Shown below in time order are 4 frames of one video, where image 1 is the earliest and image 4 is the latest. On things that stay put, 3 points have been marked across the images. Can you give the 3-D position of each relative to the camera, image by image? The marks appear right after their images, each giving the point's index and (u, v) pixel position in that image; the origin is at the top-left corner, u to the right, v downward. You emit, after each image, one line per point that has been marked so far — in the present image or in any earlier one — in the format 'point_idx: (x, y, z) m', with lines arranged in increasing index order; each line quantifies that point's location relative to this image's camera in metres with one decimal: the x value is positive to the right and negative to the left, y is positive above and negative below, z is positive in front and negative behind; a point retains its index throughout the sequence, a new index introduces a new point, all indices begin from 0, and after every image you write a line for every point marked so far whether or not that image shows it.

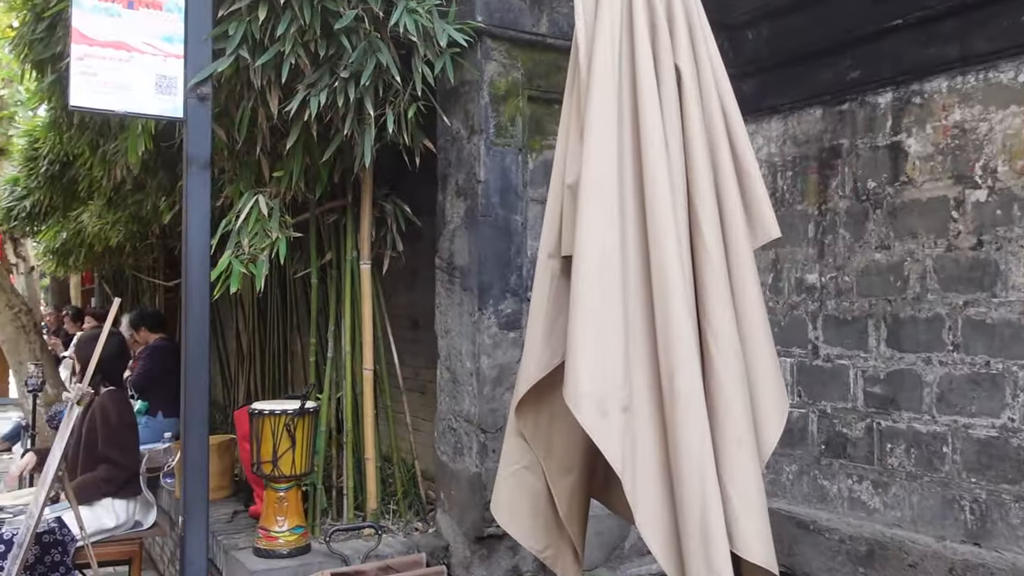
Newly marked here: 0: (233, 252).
0: (-1.0, +0.1, +3.3) m
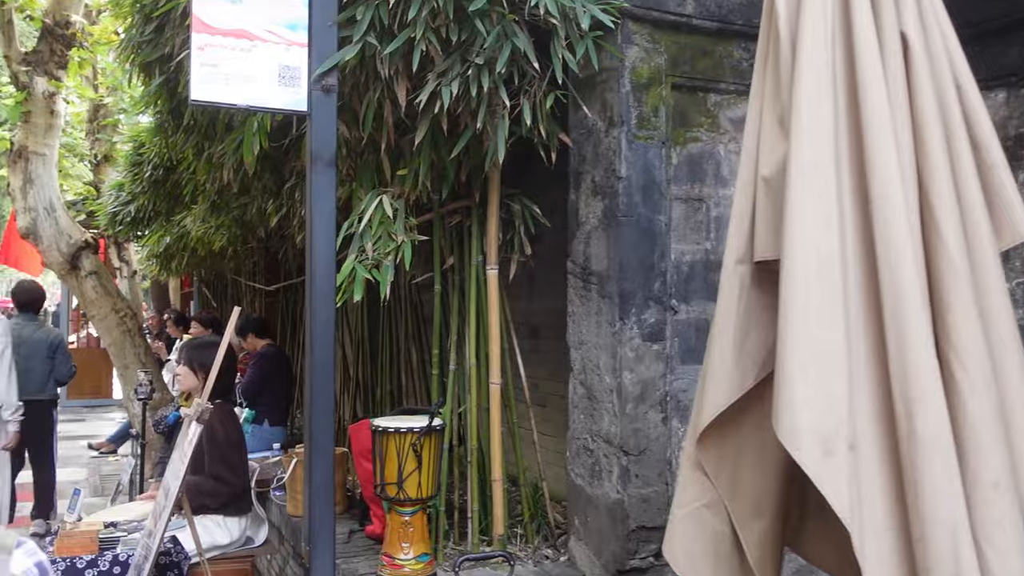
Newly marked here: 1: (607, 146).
0: (-0.5, +0.1, +3.1) m
1: (+0.3, +0.5, +3.2) m
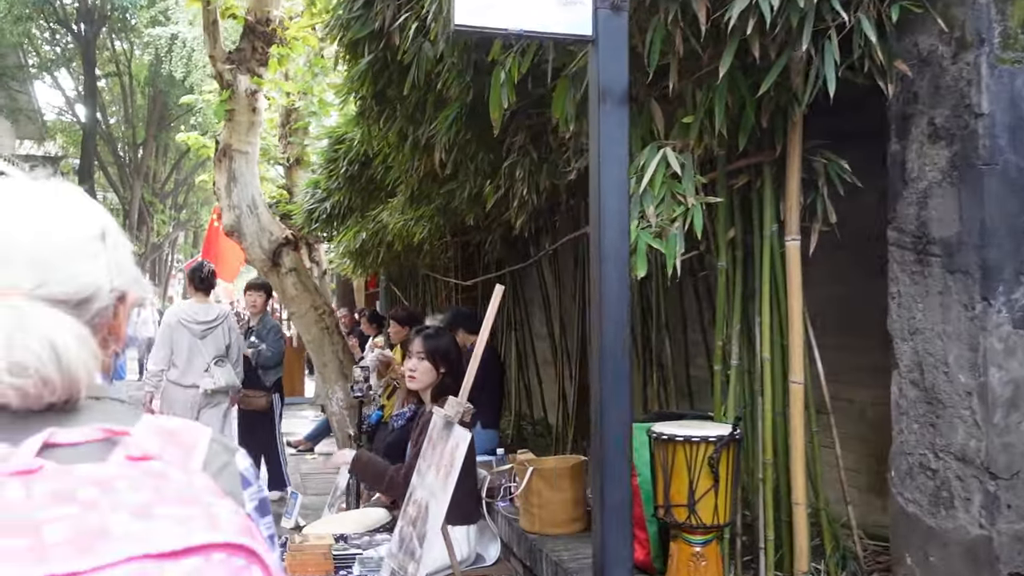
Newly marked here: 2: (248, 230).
0: (+0.3, +0.2, +2.5) m
1: (+1.2, +0.6, +2.4) m
2: (-2.4, +0.5, +8.3) m
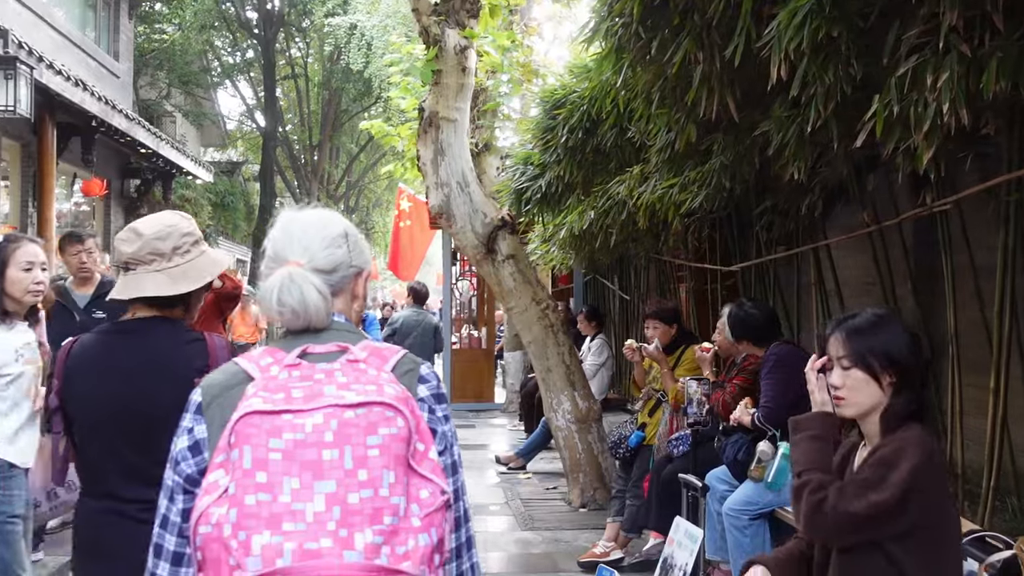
0: (+1.3, +0.3, +0.9) m
1: (+2.2, +0.7, +0.7) m
2: (-0.4, +0.6, +7.0) m
